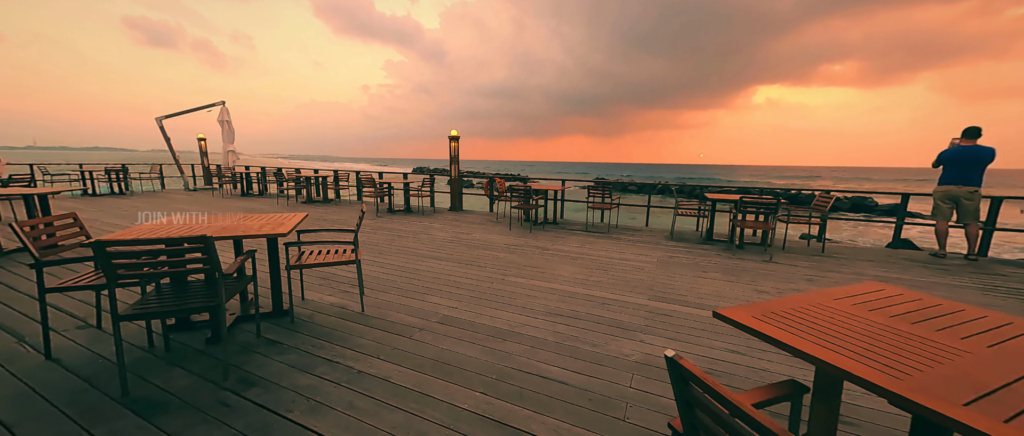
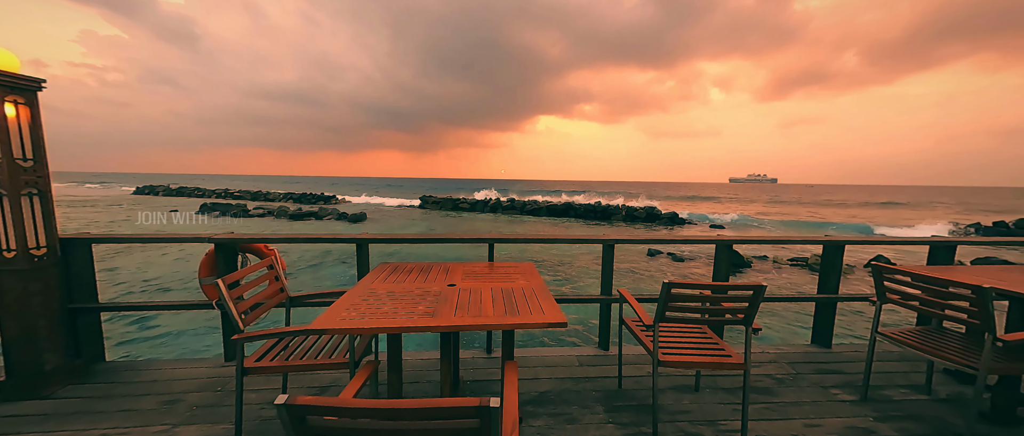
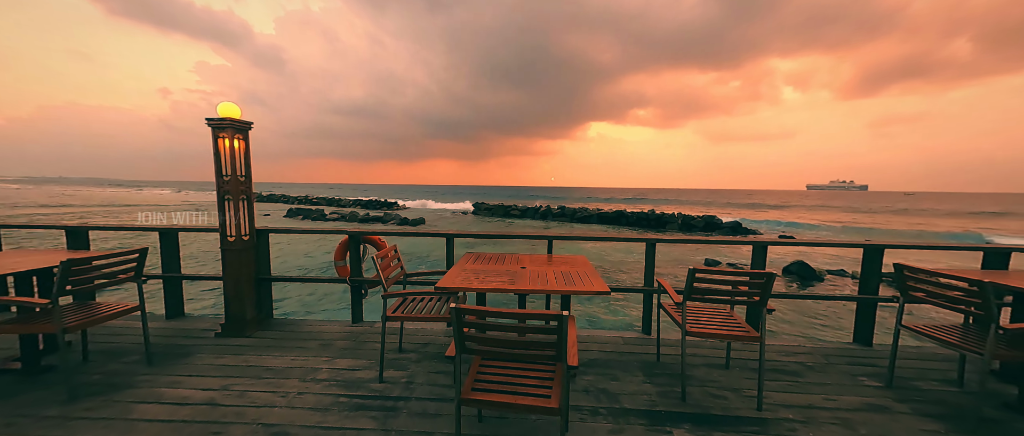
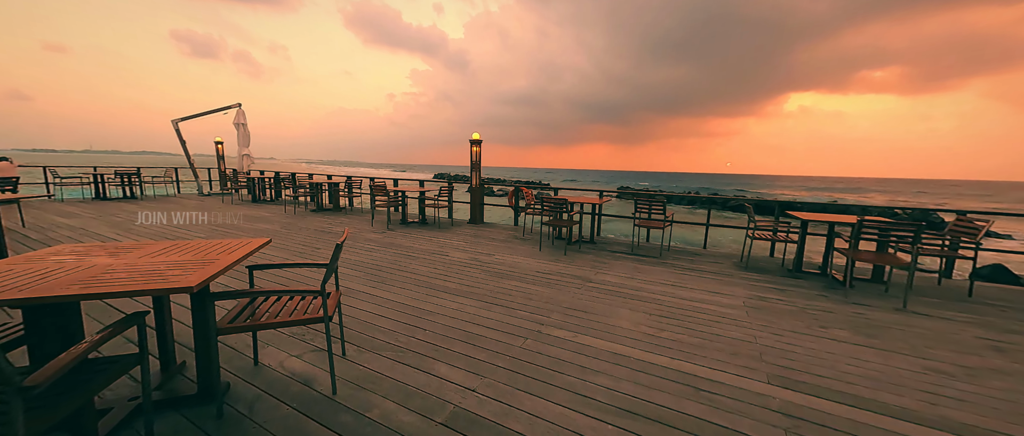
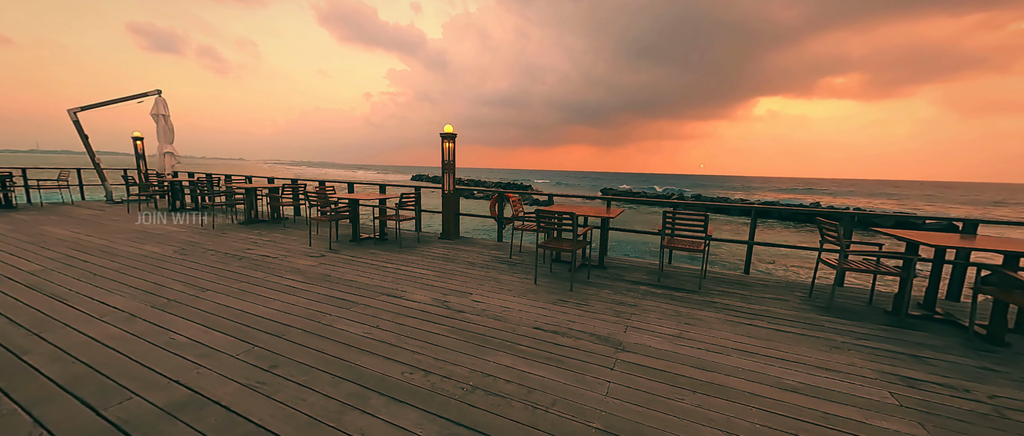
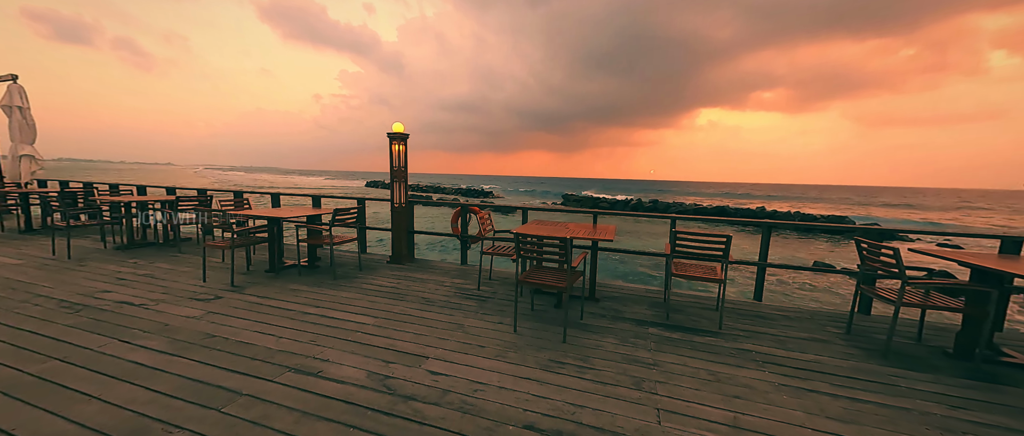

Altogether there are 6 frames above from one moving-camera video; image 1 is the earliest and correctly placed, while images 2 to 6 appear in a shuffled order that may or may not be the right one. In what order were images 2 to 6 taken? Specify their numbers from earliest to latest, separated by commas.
4, 5, 6, 3, 2
